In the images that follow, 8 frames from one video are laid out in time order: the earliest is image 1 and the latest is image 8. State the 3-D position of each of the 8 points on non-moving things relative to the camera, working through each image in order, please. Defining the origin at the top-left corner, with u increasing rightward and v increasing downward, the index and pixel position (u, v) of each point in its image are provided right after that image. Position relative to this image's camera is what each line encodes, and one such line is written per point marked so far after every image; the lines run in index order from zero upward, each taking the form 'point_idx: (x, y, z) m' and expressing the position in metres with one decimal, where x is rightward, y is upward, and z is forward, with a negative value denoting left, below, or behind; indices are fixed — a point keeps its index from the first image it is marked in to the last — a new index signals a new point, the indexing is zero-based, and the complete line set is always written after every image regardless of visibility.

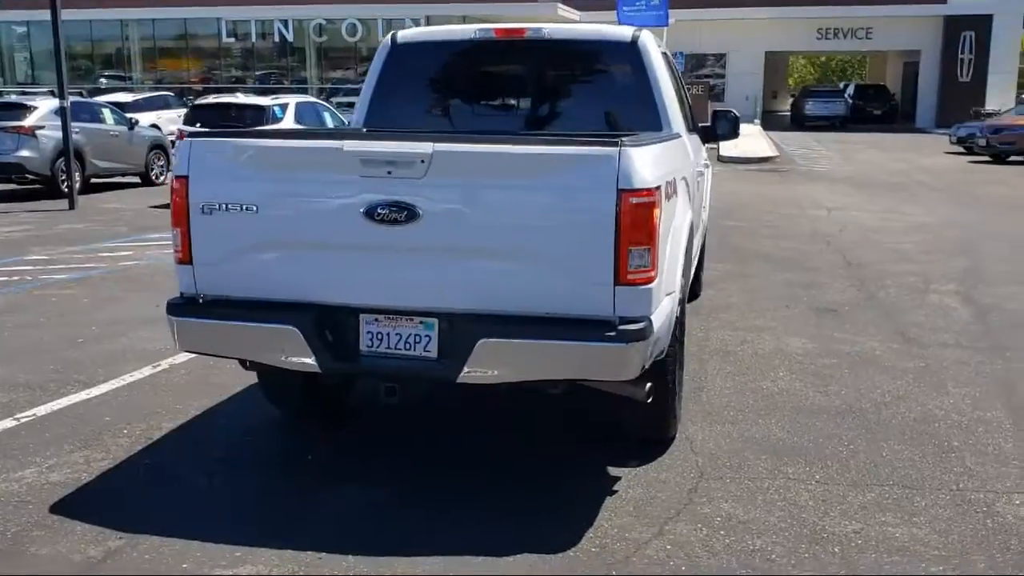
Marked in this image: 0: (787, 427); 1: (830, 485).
0: (+1.6, -0.8, +5.7) m
1: (+1.6, -1.0, +4.8) m
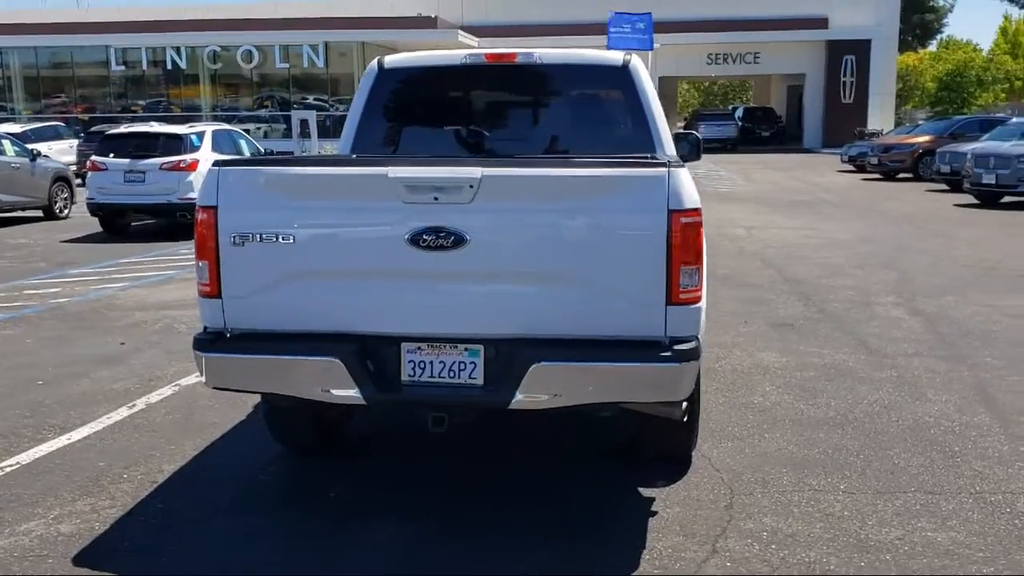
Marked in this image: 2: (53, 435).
0: (+1.7, -0.9, +5.8) m
1: (+1.7, -1.0, +4.9) m
2: (-2.8, -0.9, +6.0) m
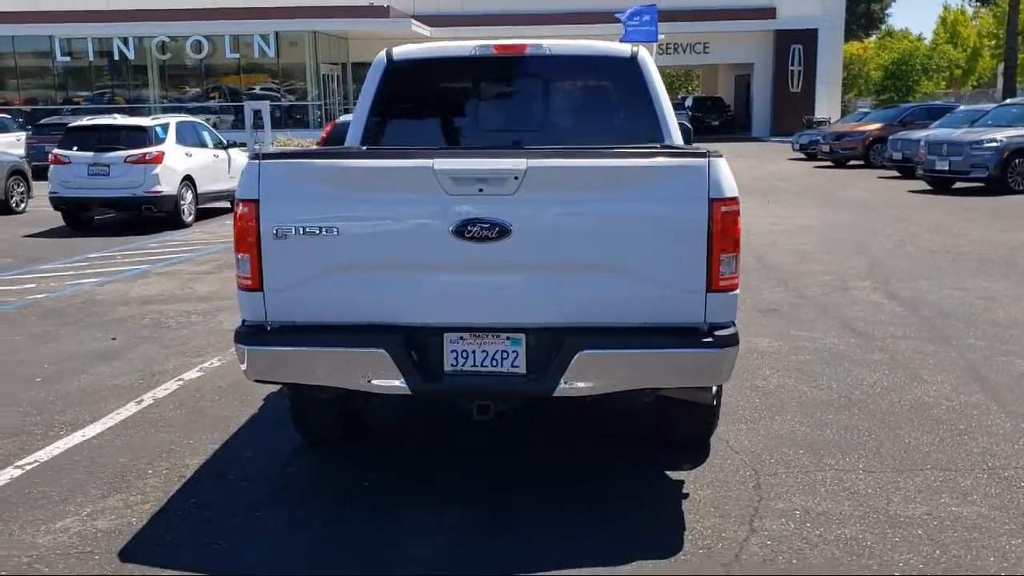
0: (+1.8, -0.8, +6.0) m
1: (+1.9, -1.0, +5.1) m
2: (-2.7, -0.9, +6.0) m
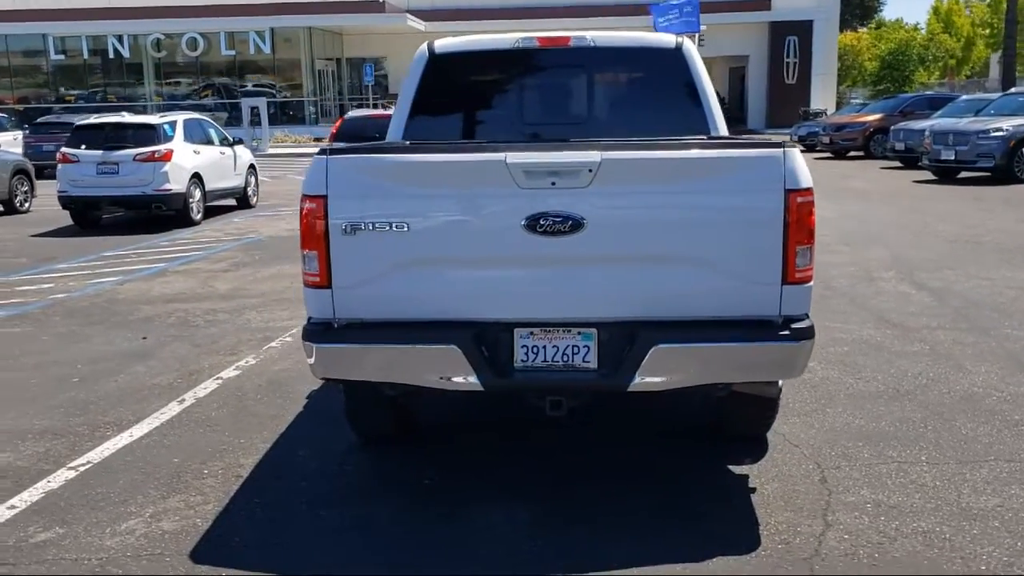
0: (+2.1, -0.8, +6.0) m
1: (+2.2, -0.9, +5.0) m
2: (-2.4, -0.9, +5.9) m
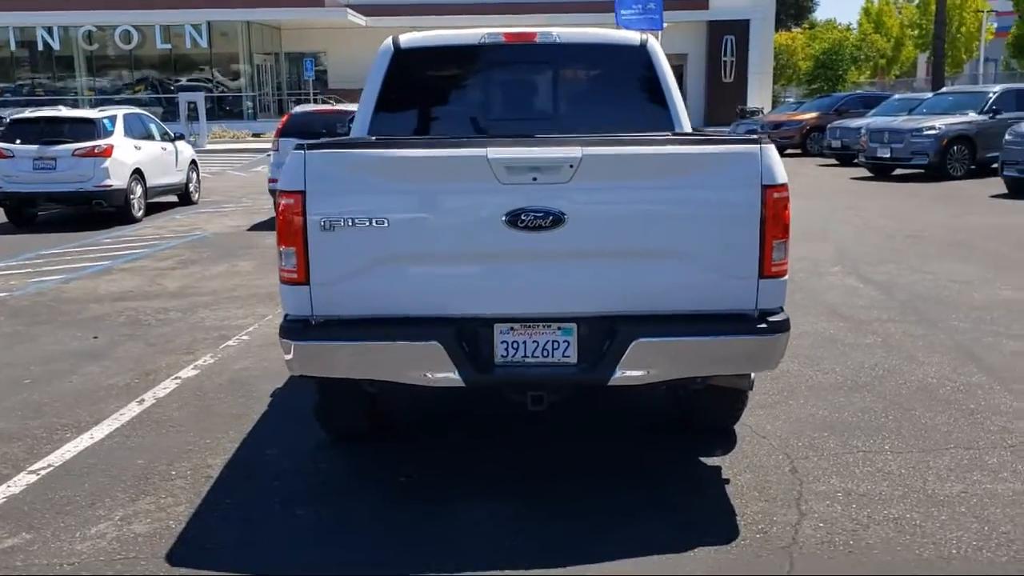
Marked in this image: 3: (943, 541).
0: (+1.9, -0.7, +6.1) m
1: (+2.1, -0.9, +5.2) m
2: (-2.6, -0.9, +5.8) m
3: (+1.8, -1.1, +4.1) m
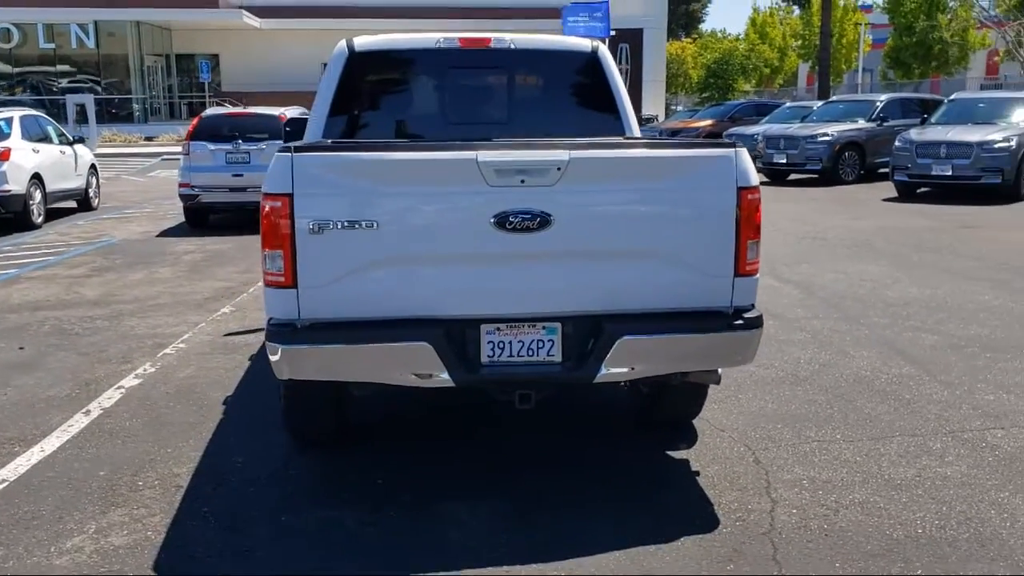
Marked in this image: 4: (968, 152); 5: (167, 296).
0: (+1.7, -0.7, +6.4) m
1: (+1.9, -0.9, +5.5) m
2: (-2.8, -0.9, +5.5) m
3: (+1.8, -1.0, +4.4) m
4: (+9.1, +2.7, +19.4) m
5: (-3.7, -0.1, +10.5) m
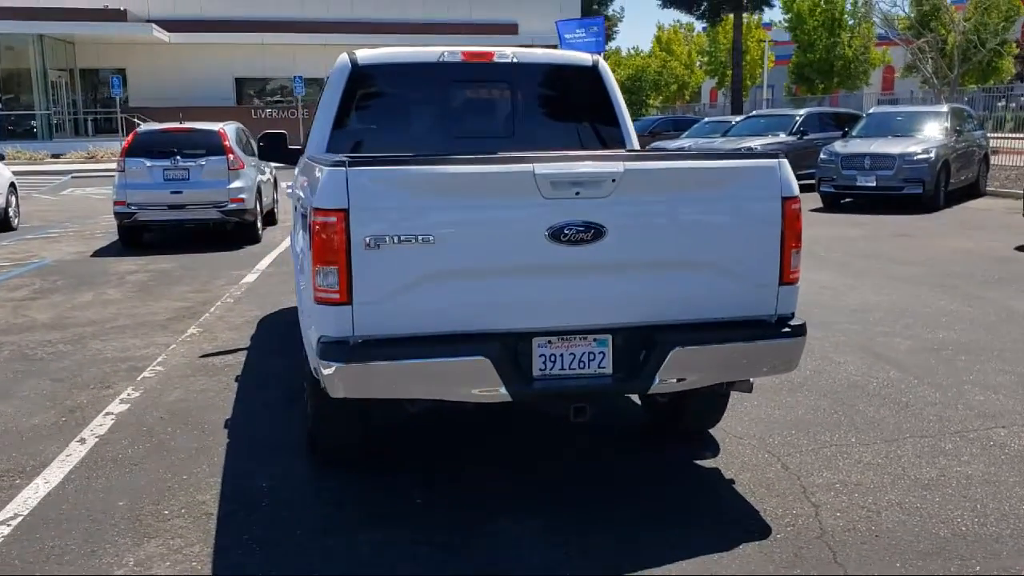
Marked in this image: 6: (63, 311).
0: (+1.7, -0.8, +6.5) m
1: (+2.1, -0.9, +5.6) m
2: (-2.7, -1.0, +5.3) m
3: (+2.0, -1.1, +4.5) m
4: (+7.9, +2.6, +20.1) m
5: (-4.0, -0.3, +10.1) m
6: (-4.9, -0.3, +10.6) m
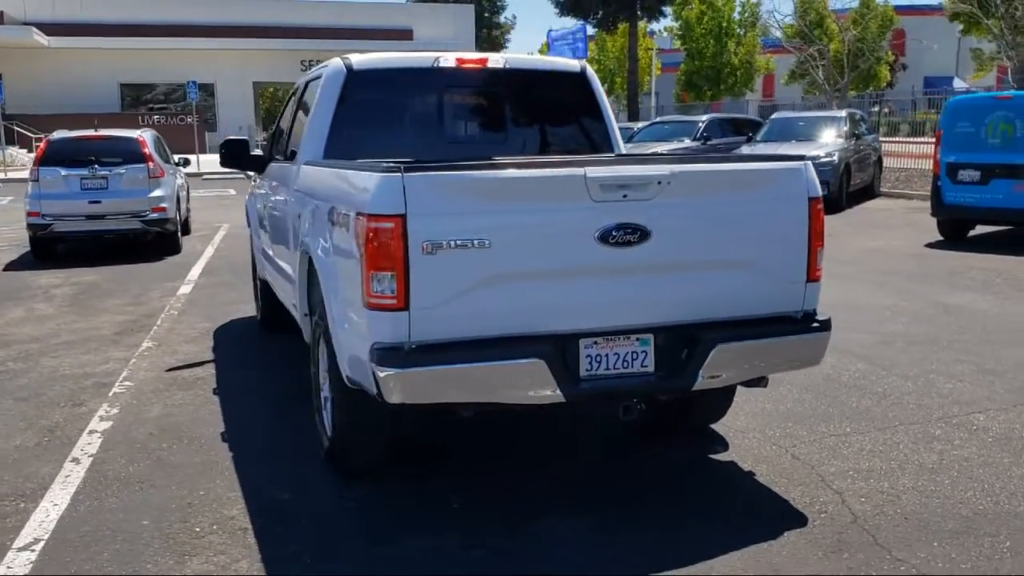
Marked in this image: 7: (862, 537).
0: (+1.7, -0.8, +6.7) m
1: (+2.1, -0.9, +5.9) m
2: (-2.5, -1.1, +5.0) m
3: (+2.2, -1.0, +4.8) m
4: (+6.2, +2.6, +21.0) m
5: (-4.4, -0.4, +9.7) m
6: (-5.3, -0.4, +10.1) m
7: (+1.6, -1.1, +4.4) m
